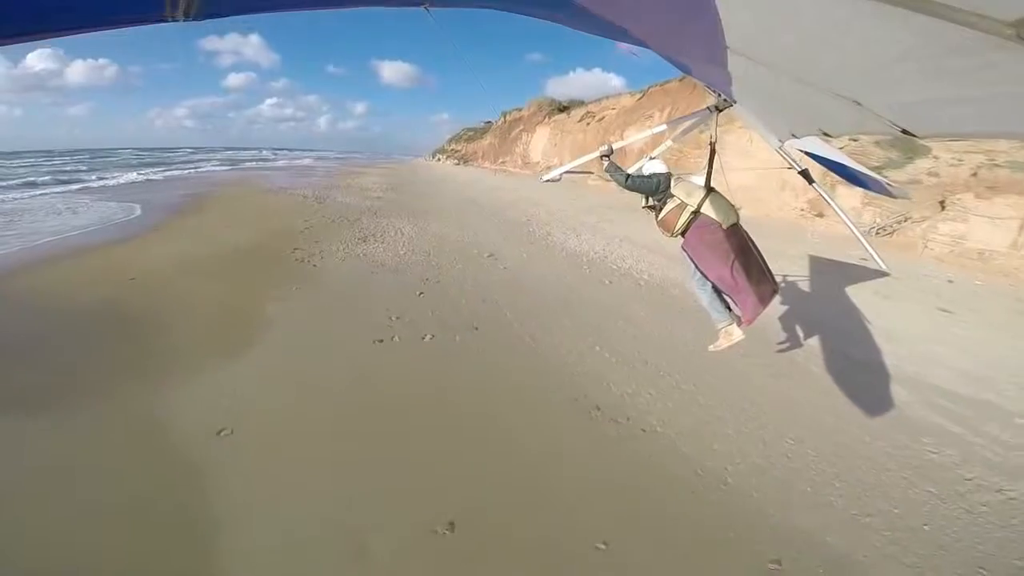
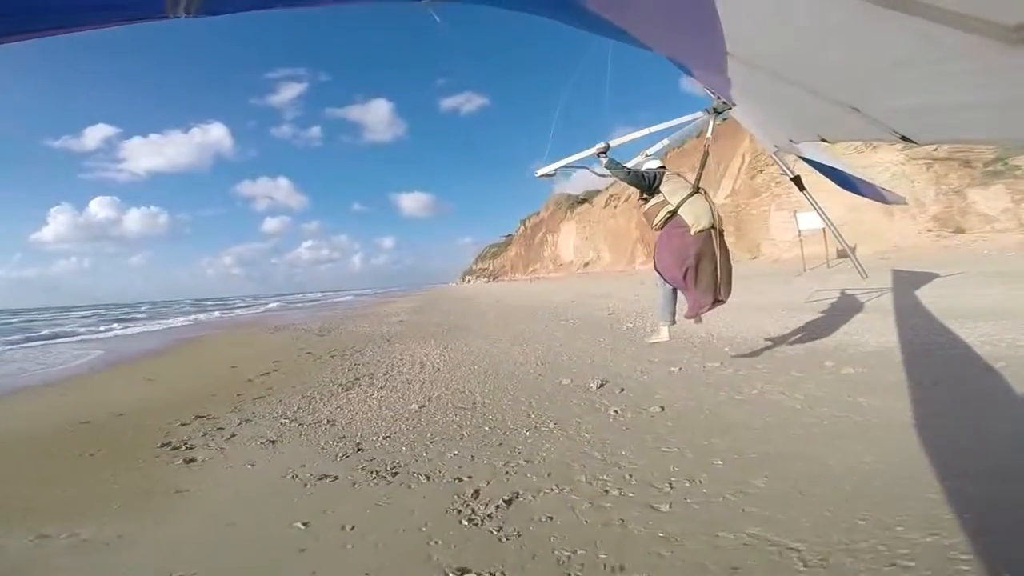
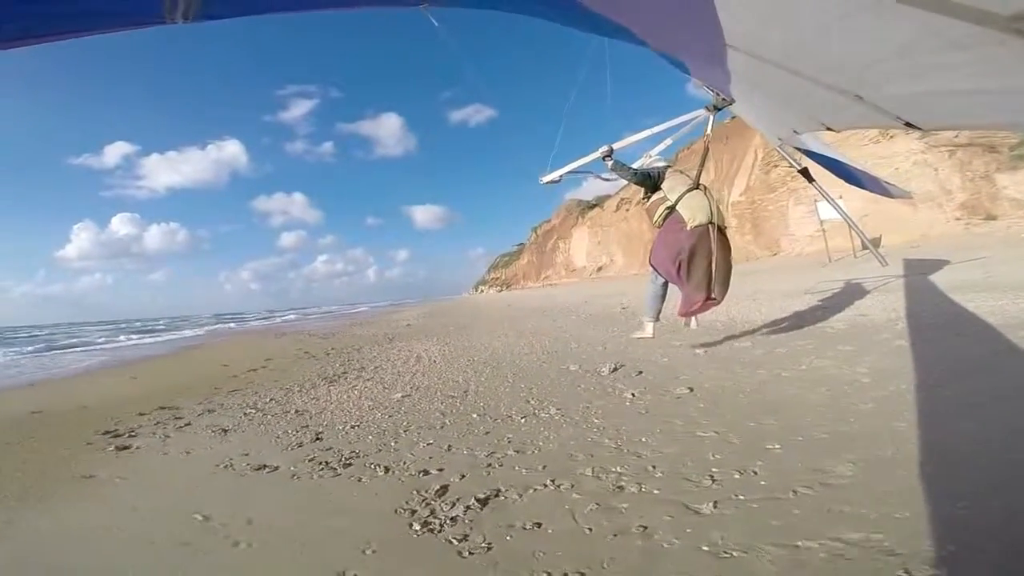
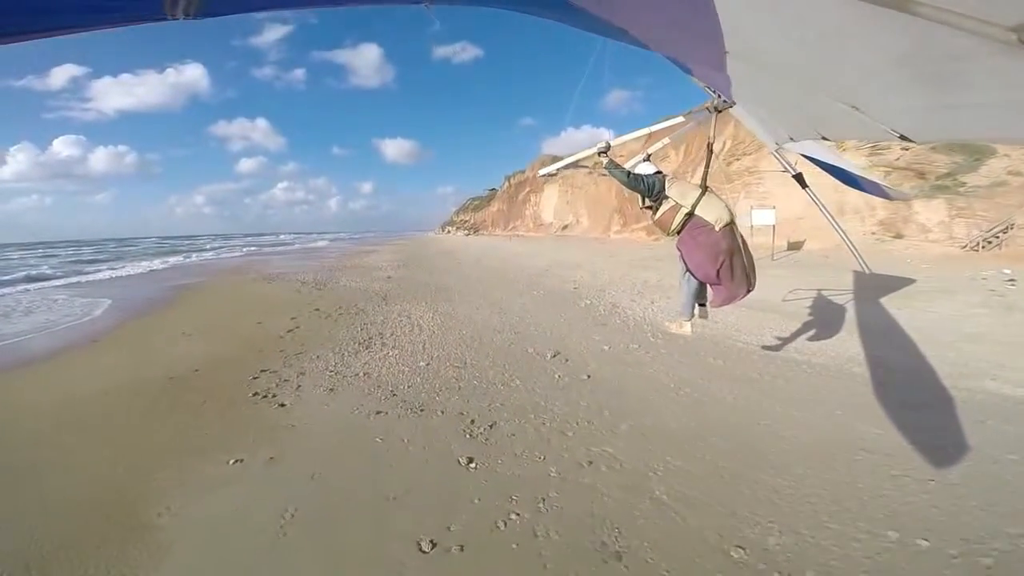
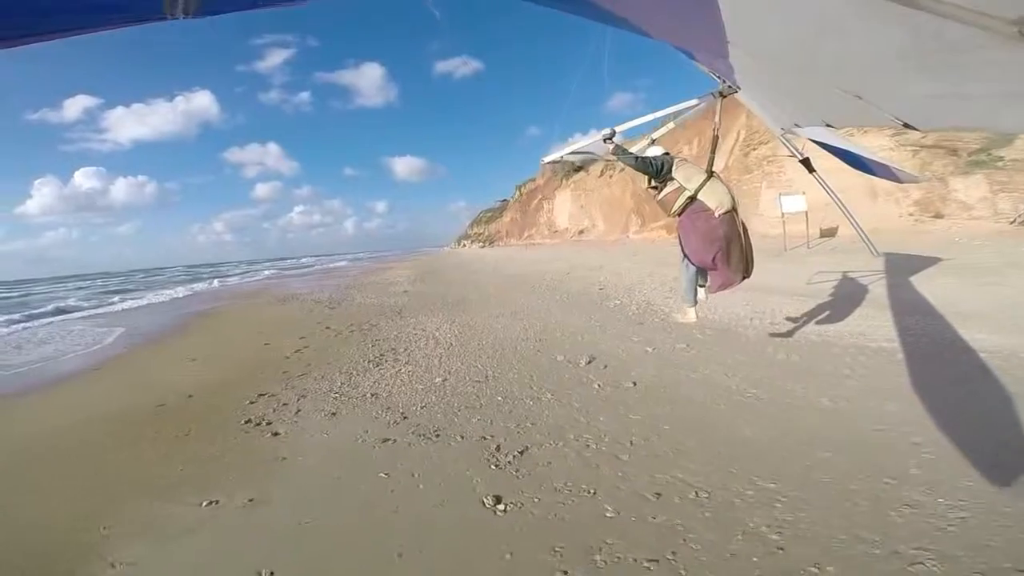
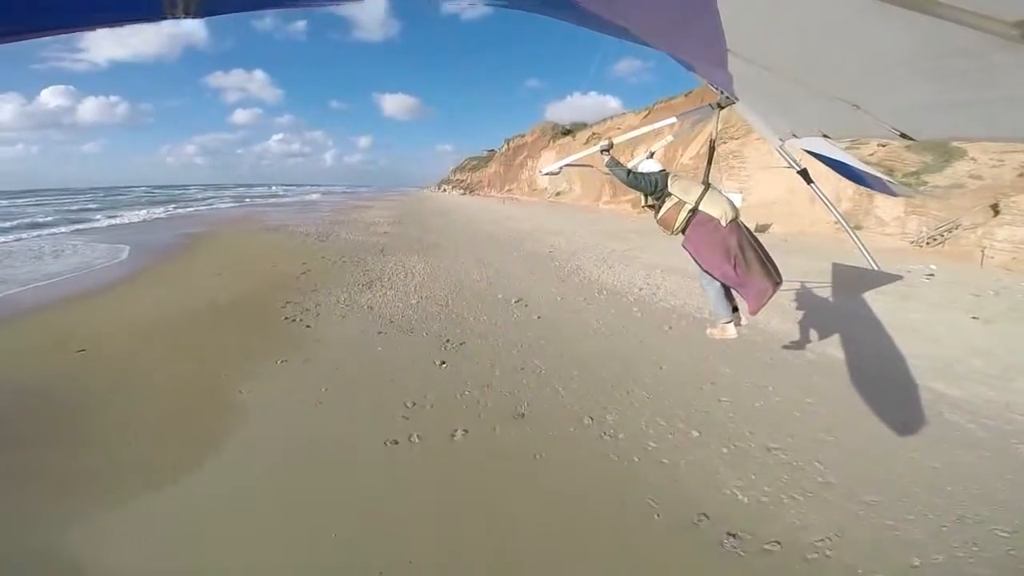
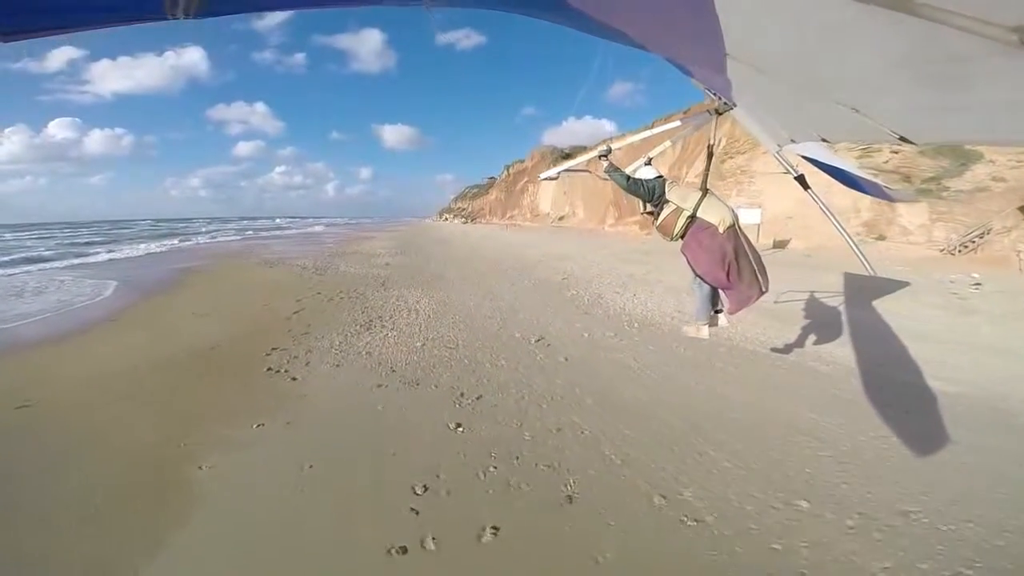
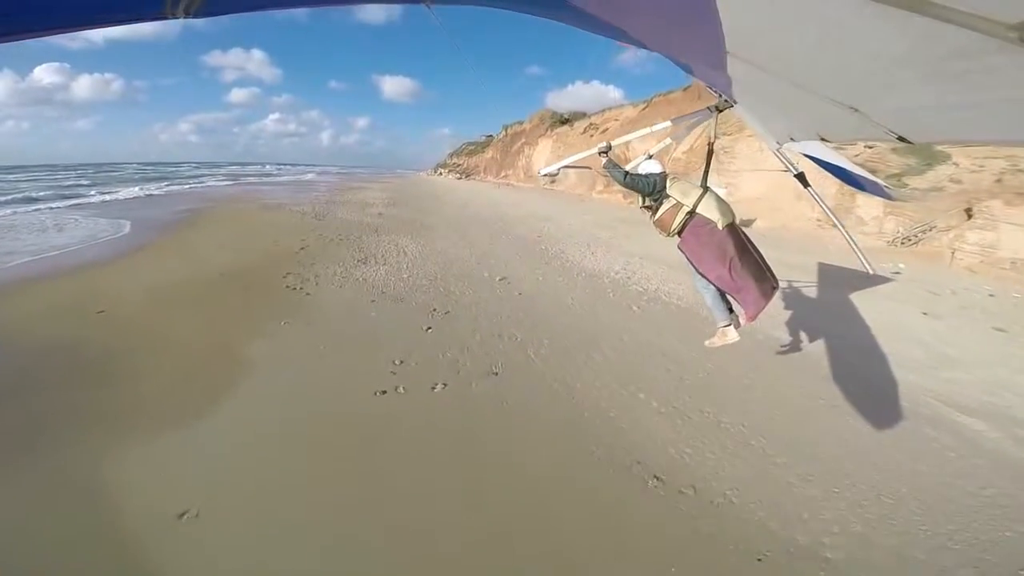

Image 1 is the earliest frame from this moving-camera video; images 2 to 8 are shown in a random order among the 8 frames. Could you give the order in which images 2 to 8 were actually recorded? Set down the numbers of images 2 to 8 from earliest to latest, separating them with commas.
8, 6, 7, 4, 5, 2, 3
